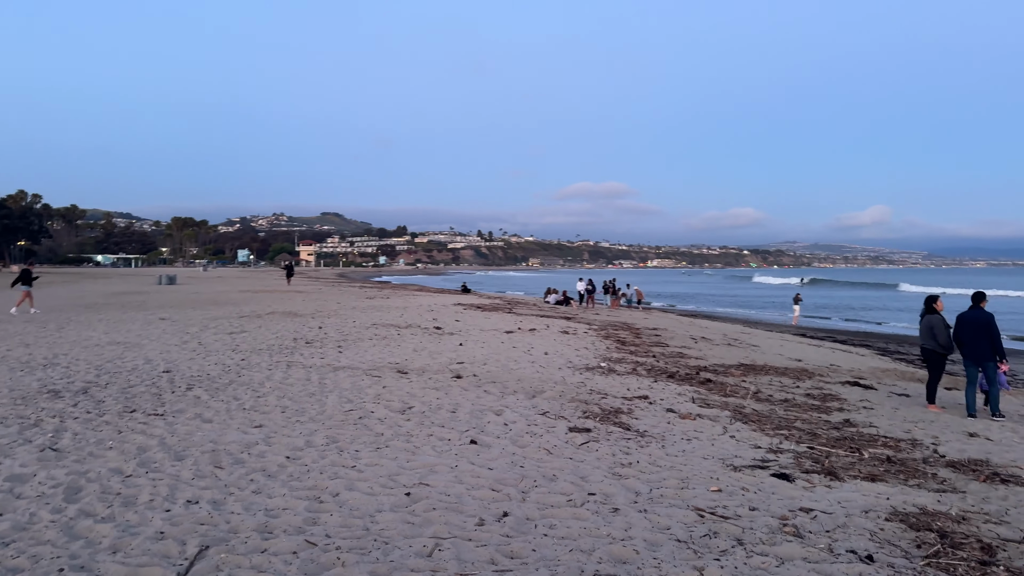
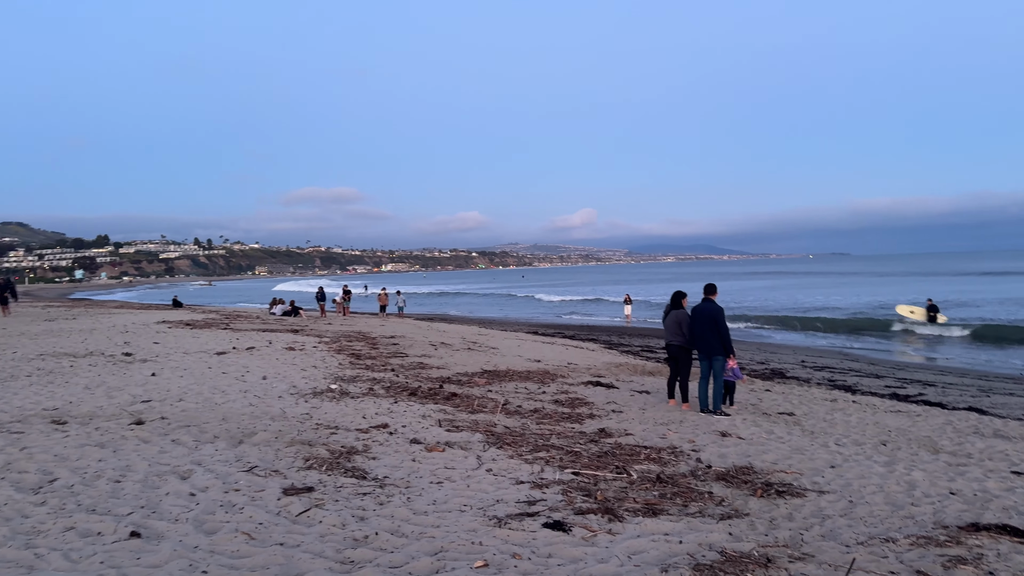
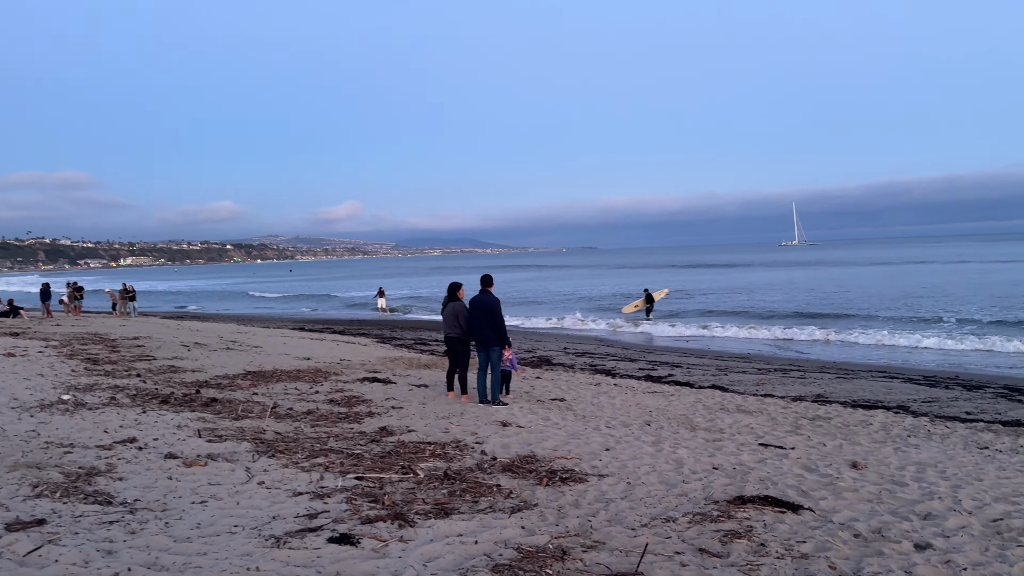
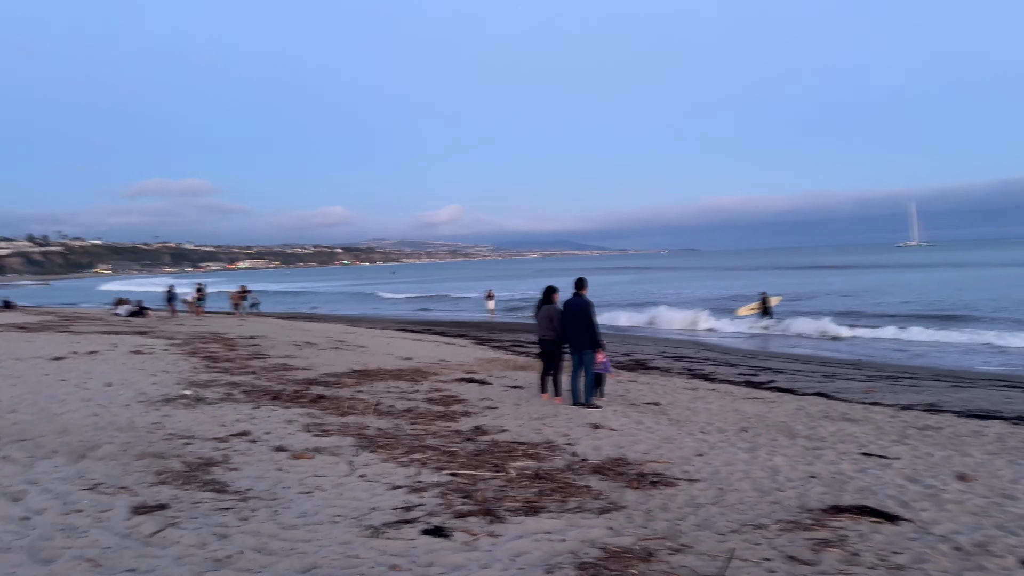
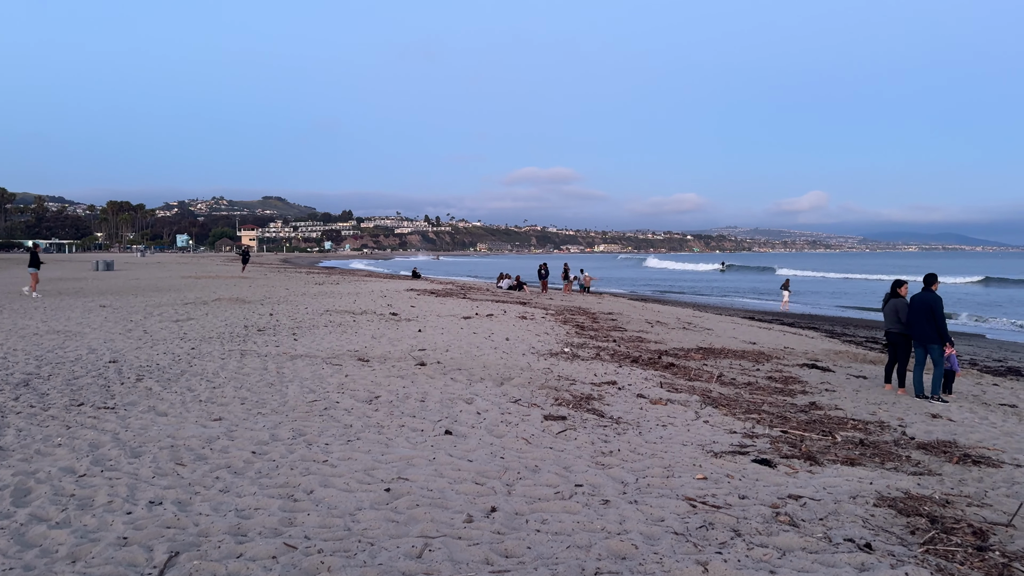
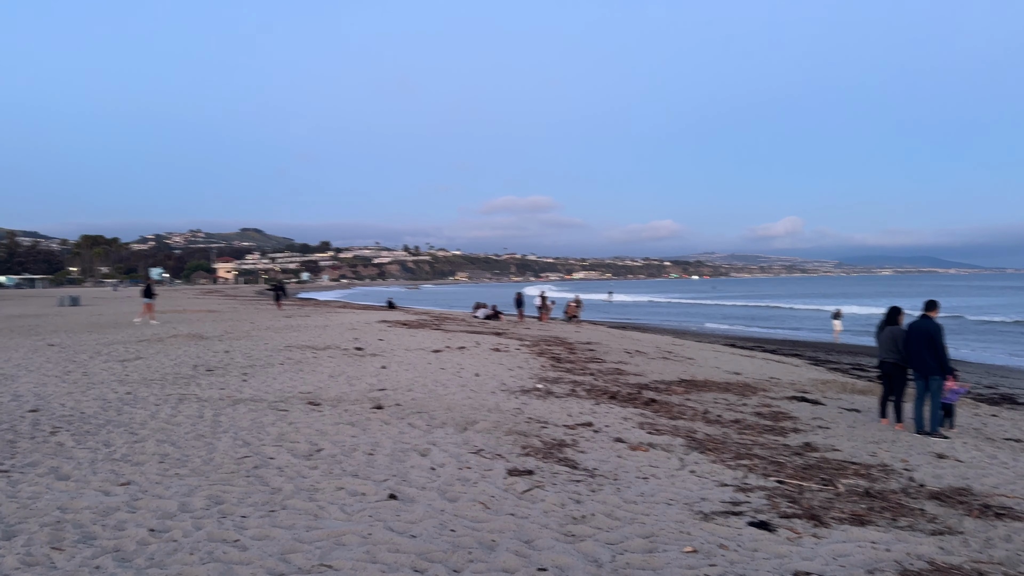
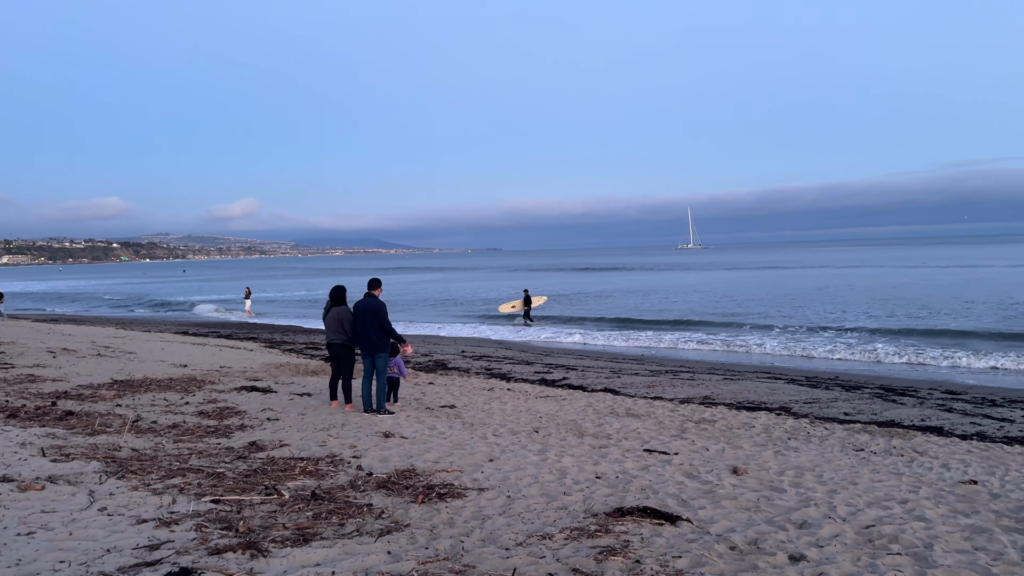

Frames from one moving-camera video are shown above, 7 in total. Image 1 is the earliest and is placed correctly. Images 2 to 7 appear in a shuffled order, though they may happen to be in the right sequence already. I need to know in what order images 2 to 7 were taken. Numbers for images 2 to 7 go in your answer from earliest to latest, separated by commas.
5, 6, 2, 4, 3, 7
